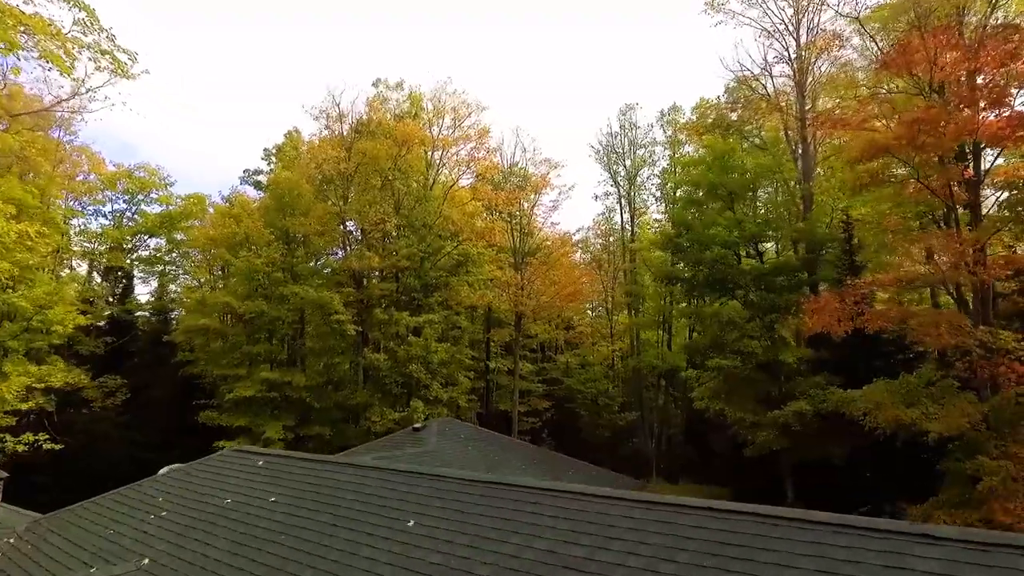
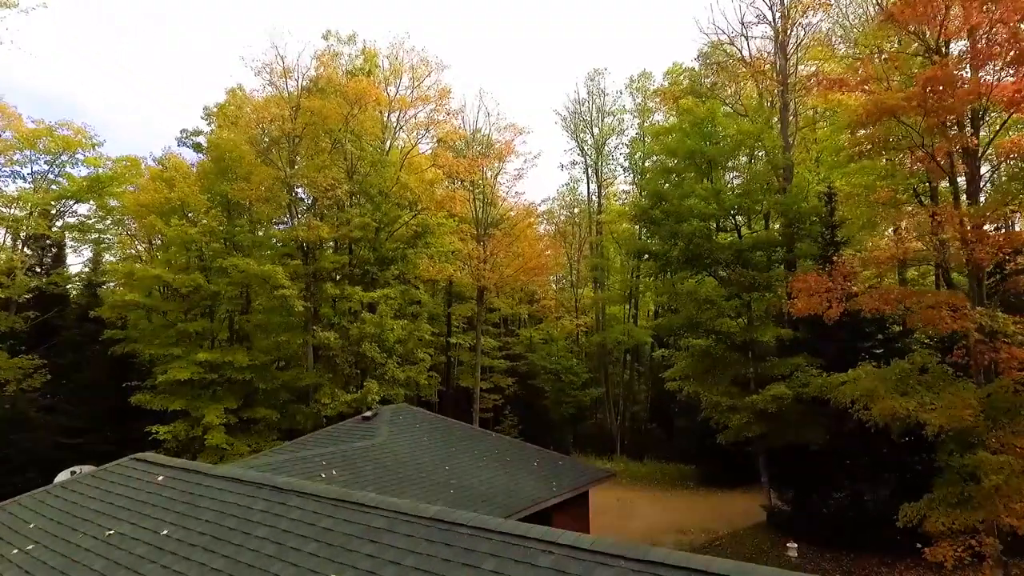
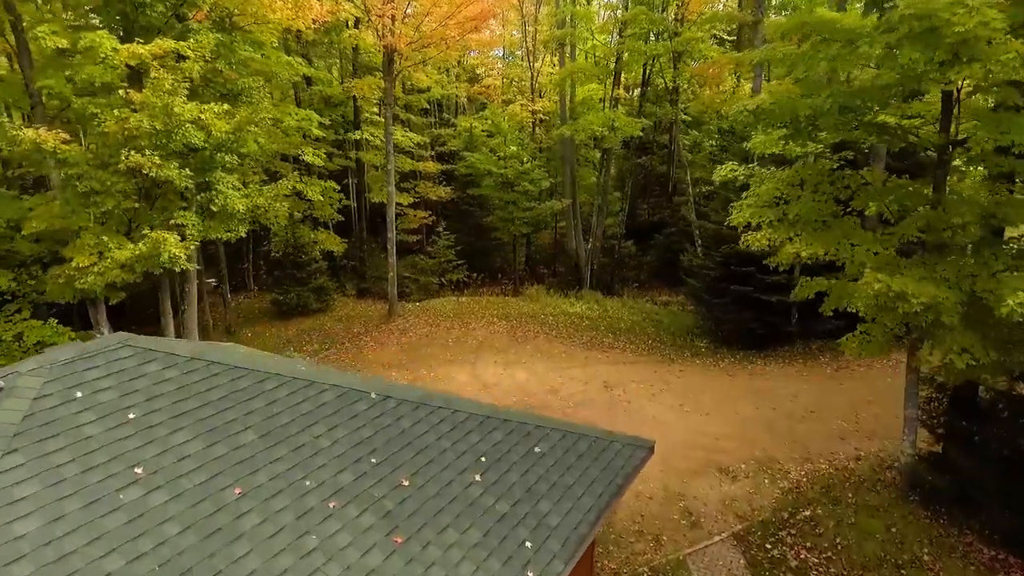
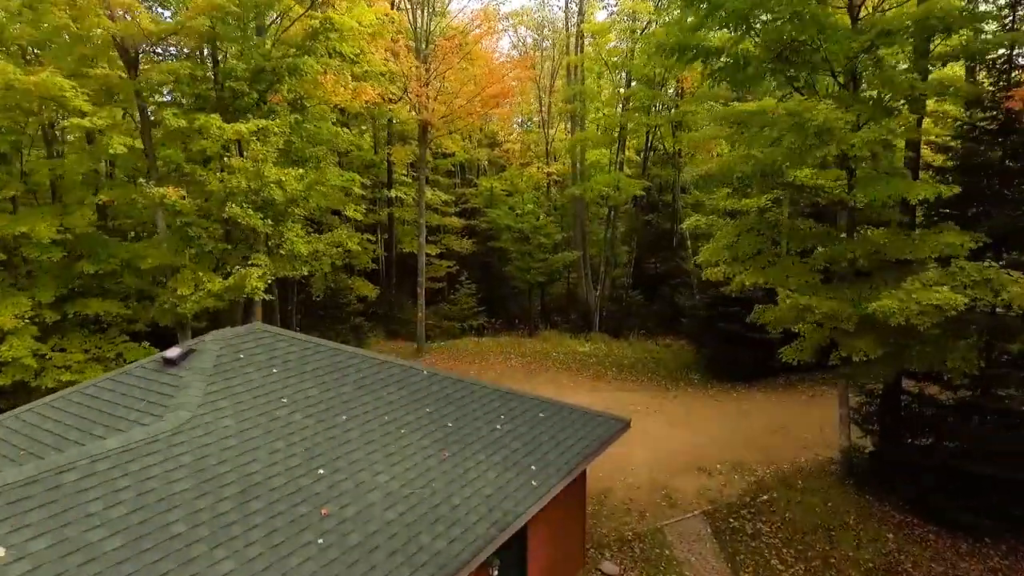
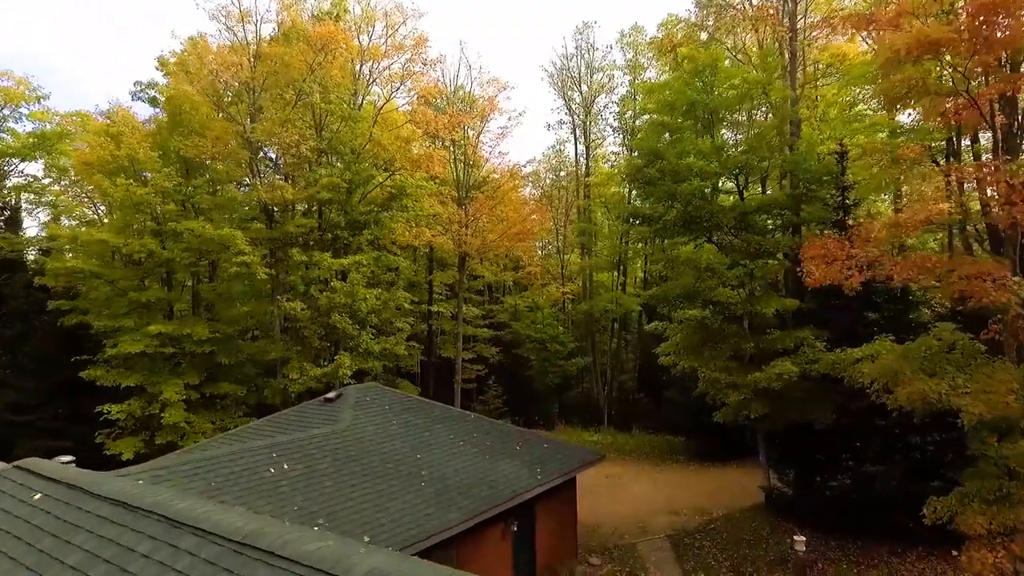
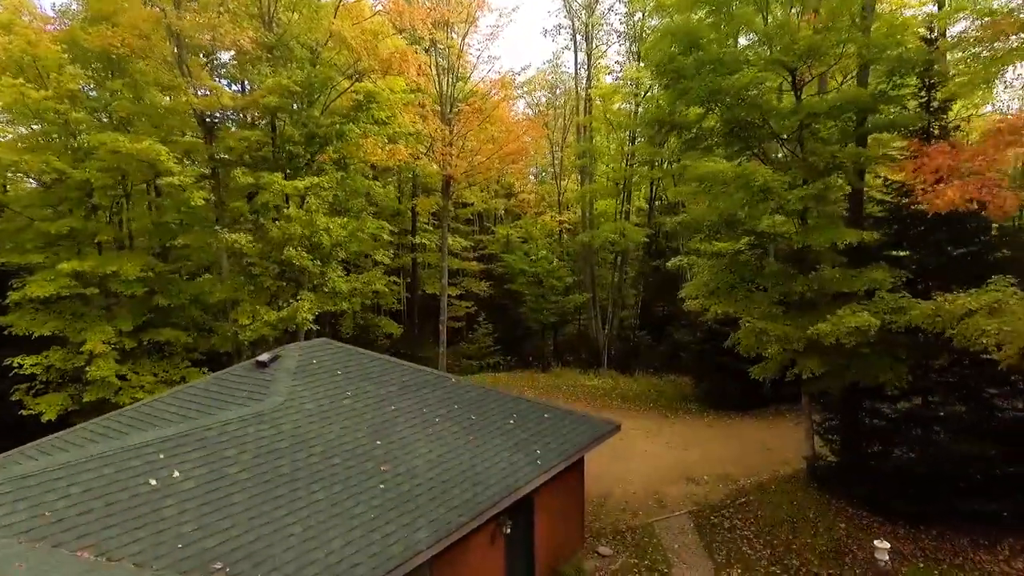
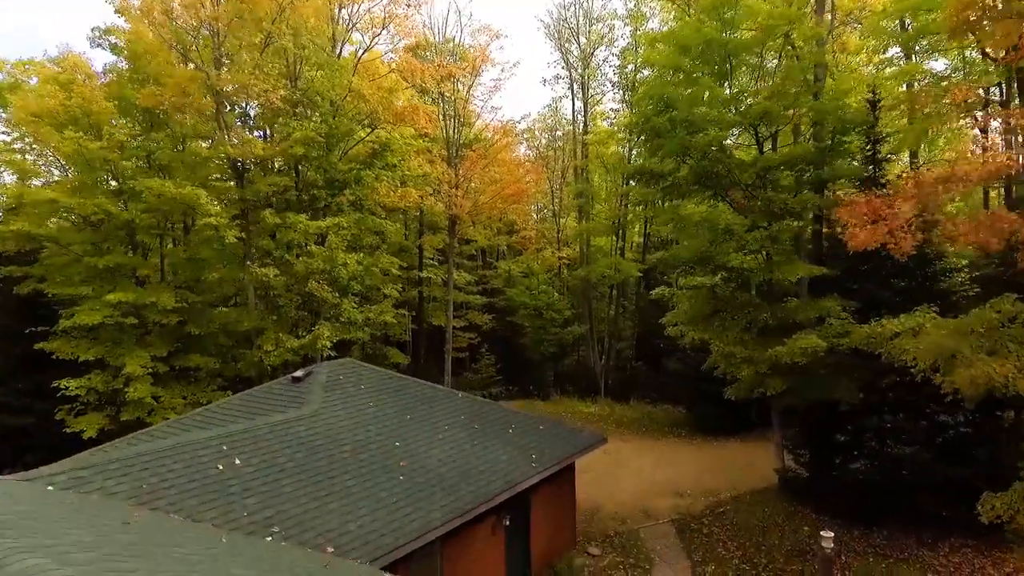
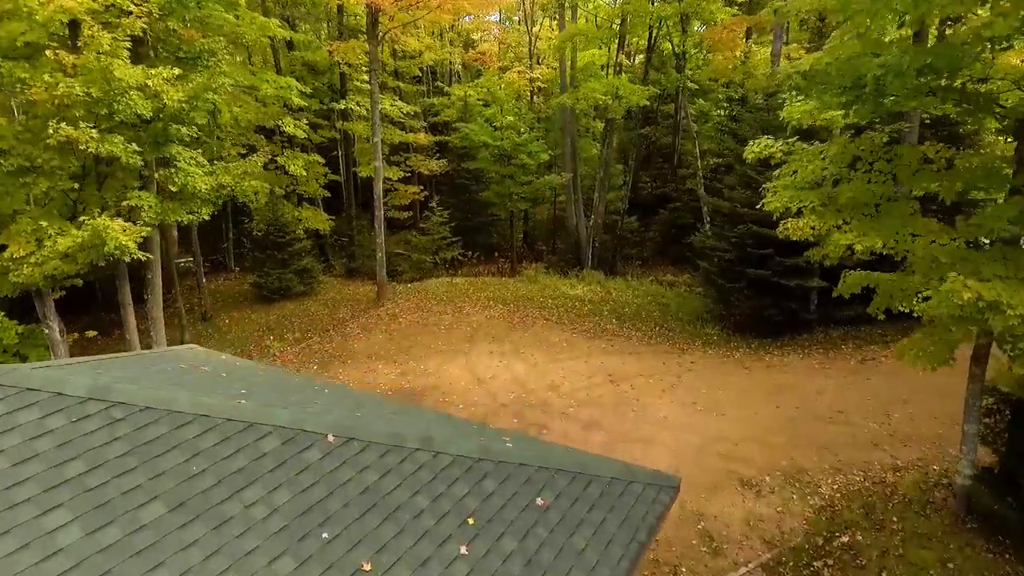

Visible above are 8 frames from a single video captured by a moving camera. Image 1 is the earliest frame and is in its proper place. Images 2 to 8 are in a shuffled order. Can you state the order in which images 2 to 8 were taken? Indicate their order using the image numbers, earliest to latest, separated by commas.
2, 5, 7, 6, 4, 3, 8
